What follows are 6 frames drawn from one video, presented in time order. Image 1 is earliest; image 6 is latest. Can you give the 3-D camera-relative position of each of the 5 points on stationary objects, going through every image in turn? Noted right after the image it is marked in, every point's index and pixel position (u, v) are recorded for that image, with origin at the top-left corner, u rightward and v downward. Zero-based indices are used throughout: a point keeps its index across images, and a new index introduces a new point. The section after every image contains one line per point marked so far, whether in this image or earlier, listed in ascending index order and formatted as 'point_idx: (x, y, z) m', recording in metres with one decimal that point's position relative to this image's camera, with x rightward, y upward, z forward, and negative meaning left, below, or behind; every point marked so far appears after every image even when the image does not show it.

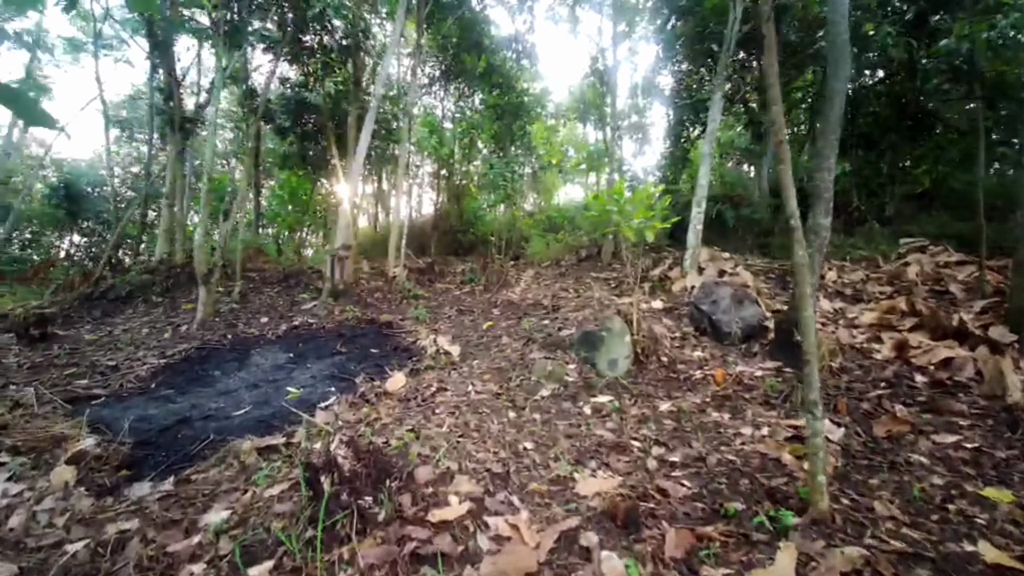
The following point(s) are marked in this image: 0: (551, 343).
0: (+0.4, -0.6, +4.8) m
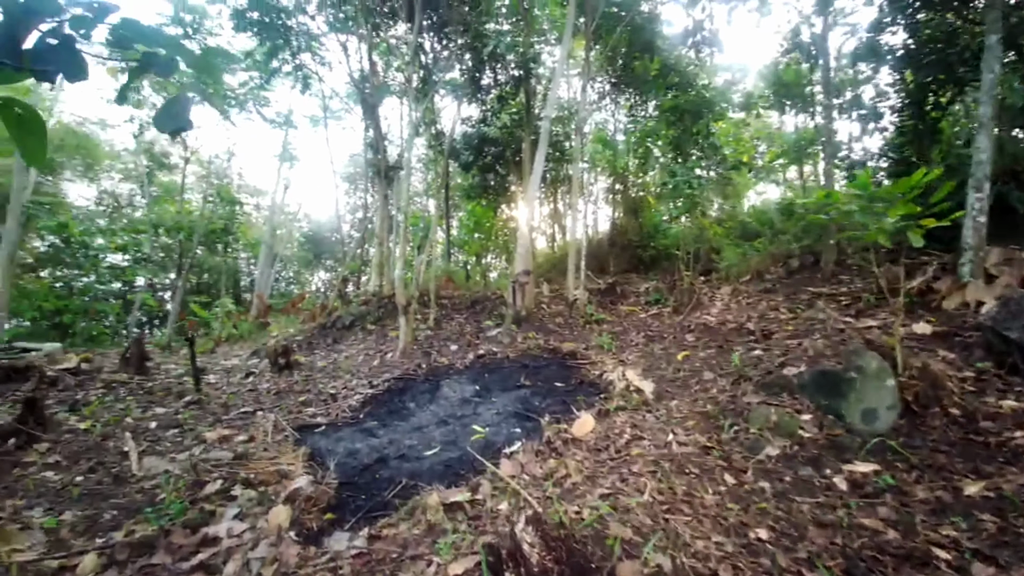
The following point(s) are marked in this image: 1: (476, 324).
0: (+2.1, -0.8, +3.8) m
1: (-0.6, -0.6, +8.3) m
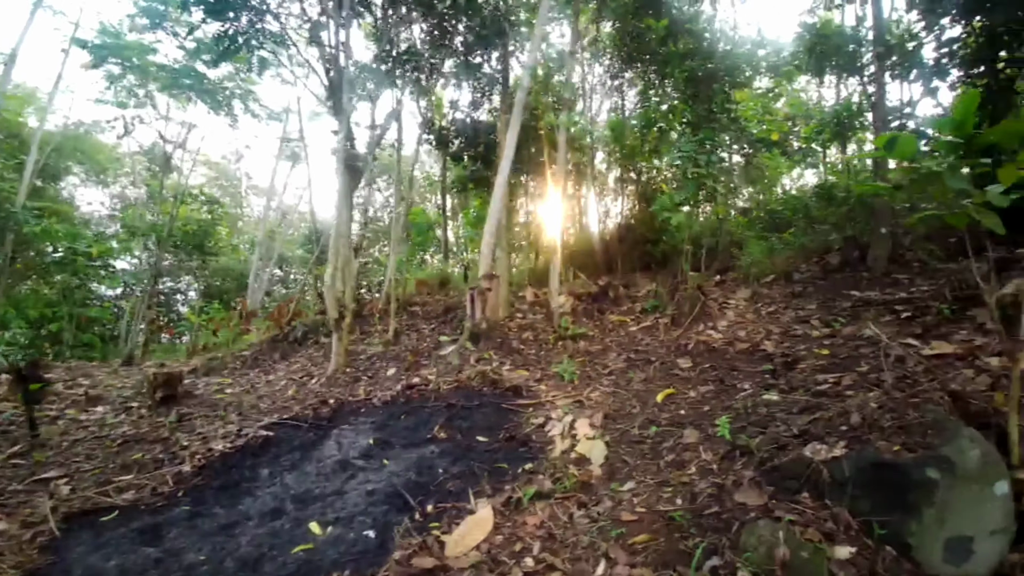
0: (+1.3, -0.9, +2.3) m
1: (-1.1, -0.7, +6.9) m
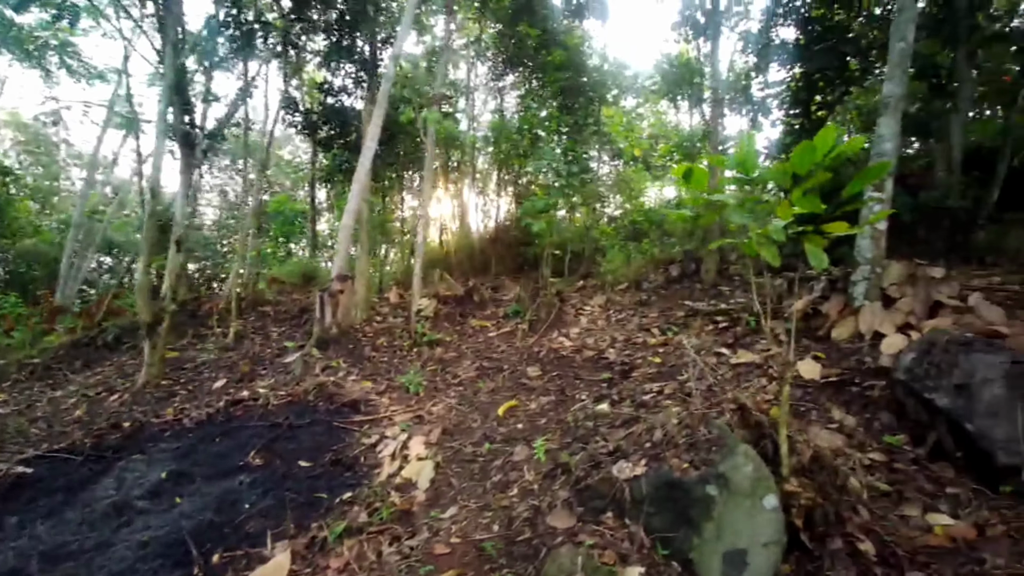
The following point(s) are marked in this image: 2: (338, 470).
0: (+0.4, -1.0, +2.3) m
1: (-3.0, -0.7, +6.3) m
2: (-1.1, -1.2, +3.1) m
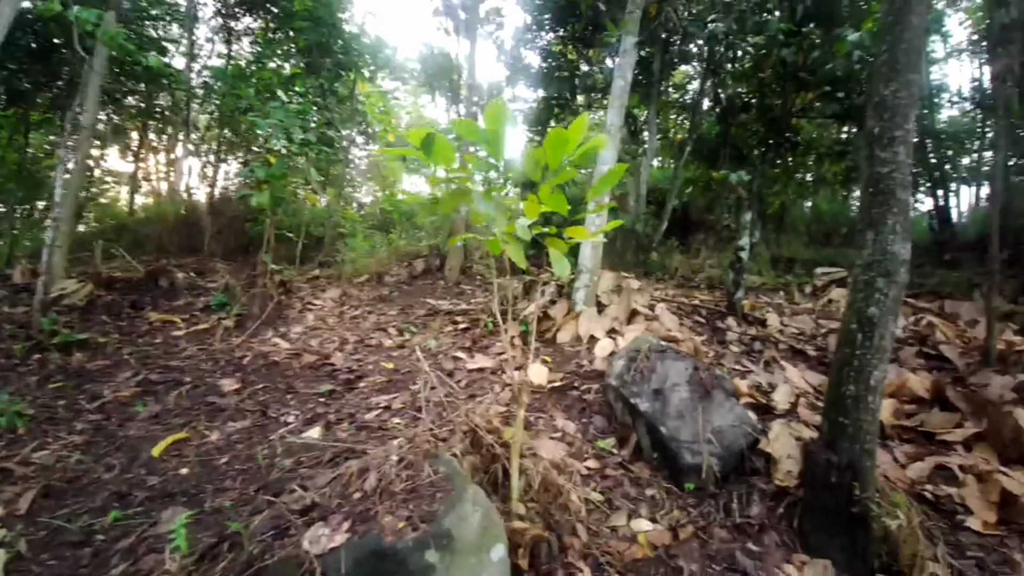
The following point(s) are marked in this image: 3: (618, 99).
0: (-0.8, -1.0, +1.6) m
1: (-5.7, -0.4, +3.4) m
2: (-2.5, -1.0, +1.5) m
3: (+1.0, +1.9, +4.7) m
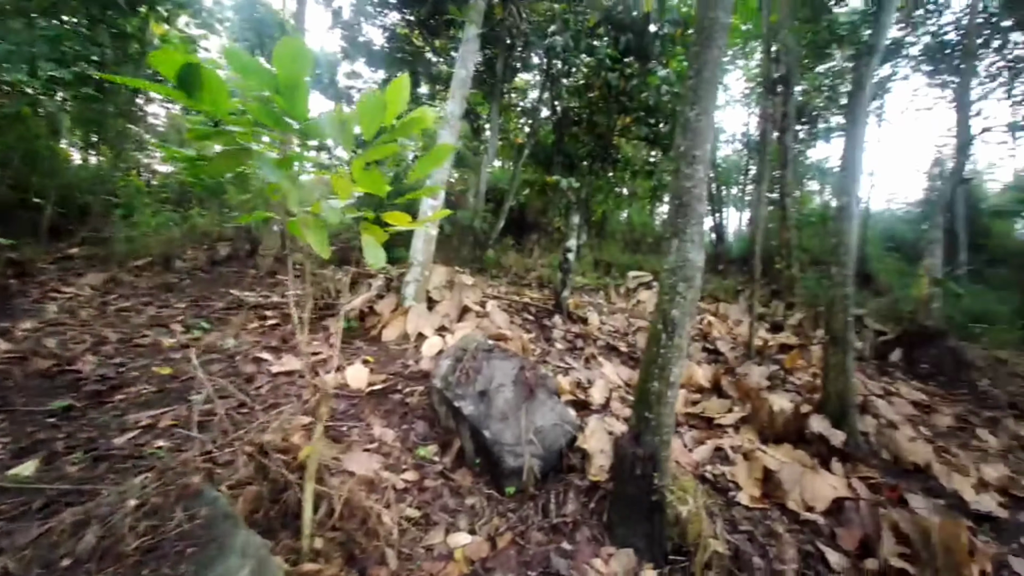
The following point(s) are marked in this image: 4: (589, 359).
0: (-1.4, -0.9, +1.0) m
1: (-6.5, -0.2, +1.1) m
2: (-2.9, -0.9, +0.4) m
3: (-0.5, +1.9, +4.5) m
4: (+0.7, -0.6, +4.0) m
